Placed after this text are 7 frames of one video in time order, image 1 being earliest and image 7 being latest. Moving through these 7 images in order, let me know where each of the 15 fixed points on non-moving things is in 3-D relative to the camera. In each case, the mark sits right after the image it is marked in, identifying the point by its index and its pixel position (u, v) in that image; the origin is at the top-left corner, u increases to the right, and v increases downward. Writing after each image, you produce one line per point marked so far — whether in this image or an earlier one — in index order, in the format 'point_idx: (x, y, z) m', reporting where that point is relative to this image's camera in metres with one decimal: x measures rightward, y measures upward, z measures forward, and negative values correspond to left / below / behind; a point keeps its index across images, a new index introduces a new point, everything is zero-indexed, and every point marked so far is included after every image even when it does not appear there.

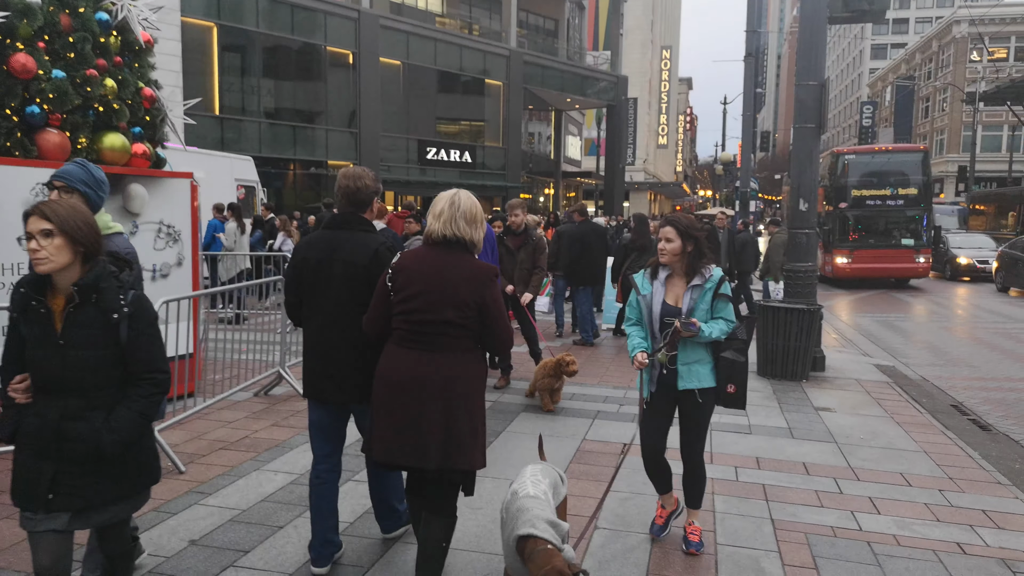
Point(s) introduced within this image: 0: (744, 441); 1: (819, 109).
0: (+1.7, -1.1, +5.8) m
1: (+3.4, +2.0, +8.7) m
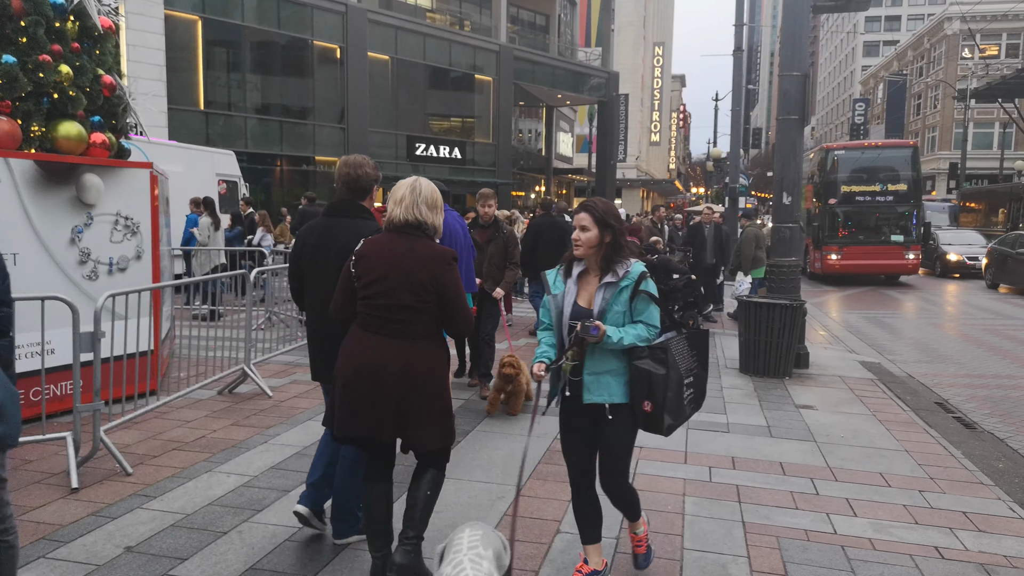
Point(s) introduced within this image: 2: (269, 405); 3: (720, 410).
0: (+1.5, -1.1, +5.6) m
1: (+3.2, +2.1, +8.5) m
2: (-1.9, -0.9, +6.1) m
3: (+1.7, -1.0, +6.5) m
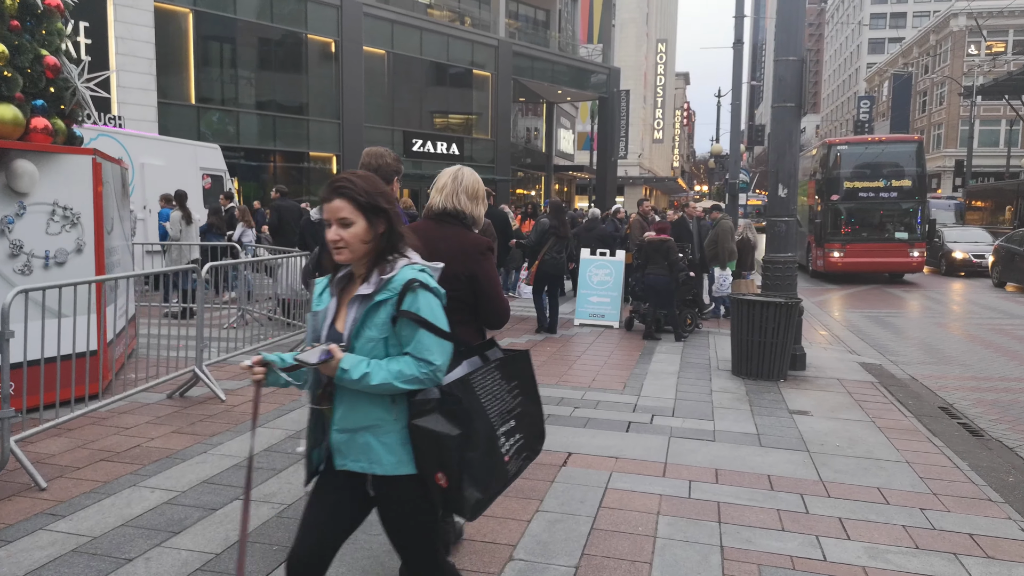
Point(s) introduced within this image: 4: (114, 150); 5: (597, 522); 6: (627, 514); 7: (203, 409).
0: (+1.3, -1.1, +5.1) m
1: (+3.0, +2.1, +8.1) m
2: (-2.1, -0.9, +5.7) m
3: (+1.5, -1.0, +6.0) m
4: (-6.9, +2.4, +13.5) m
5: (+0.4, -1.2, +3.9) m
6: (+0.6, -1.2, +4.0) m
7: (-2.3, -0.9, +5.7) m
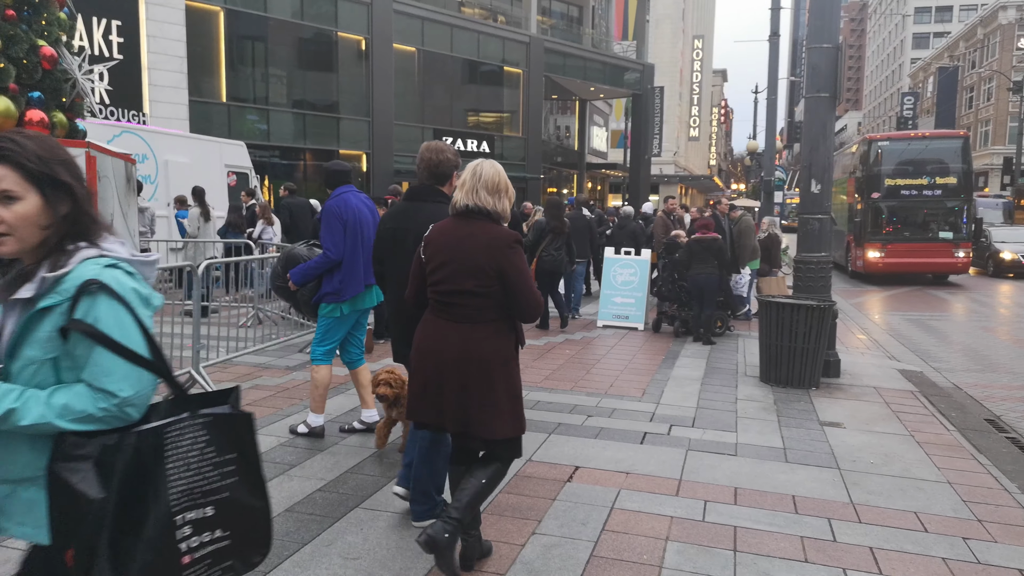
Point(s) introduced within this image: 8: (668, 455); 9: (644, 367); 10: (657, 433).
0: (+1.3, -1.1, +4.8) m
1: (+3.2, +2.1, +7.6) m
2: (-2.1, -0.9, +5.4) m
3: (+1.6, -1.0, +5.6) m
4: (-6.5, +2.5, +13.4) m
5: (+0.4, -1.2, +3.5) m
6: (+0.6, -1.2, +3.6) m
7: (-2.2, -0.9, +5.4) m
8: (+1.0, -1.1, +4.9) m
9: (+1.3, -0.8, +7.8) m
10: (+1.0, -1.0, +5.4) m
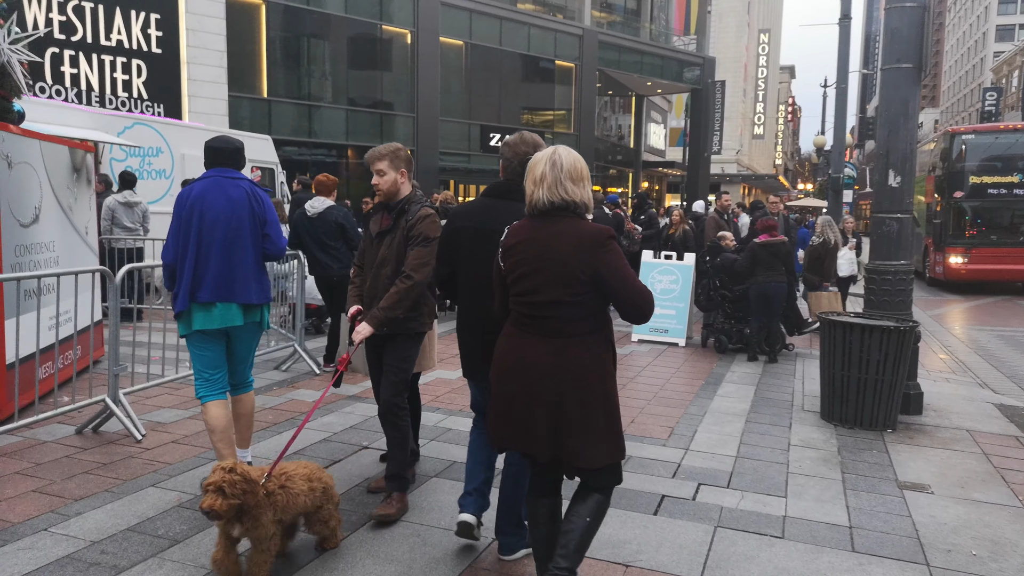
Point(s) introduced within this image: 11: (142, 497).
0: (+1.1, -1.2, +3.5) m
1: (+3.2, +1.9, +6.1) m
2: (-2.2, -0.9, +4.4) m
3: (+1.5, -1.1, +4.3) m
4: (-5.9, +2.4, +12.7) m
5: (+0.1, -1.3, +2.3) m
6: (+0.3, -1.3, +2.4) m
7: (-2.3, -0.9, +4.4) m
8: (+0.8, -1.2, +3.7) m
9: (+1.4, -0.9, +6.5) m
10: (+0.9, -1.1, +4.1) m
11: (-1.8, -1.0, +3.8) m
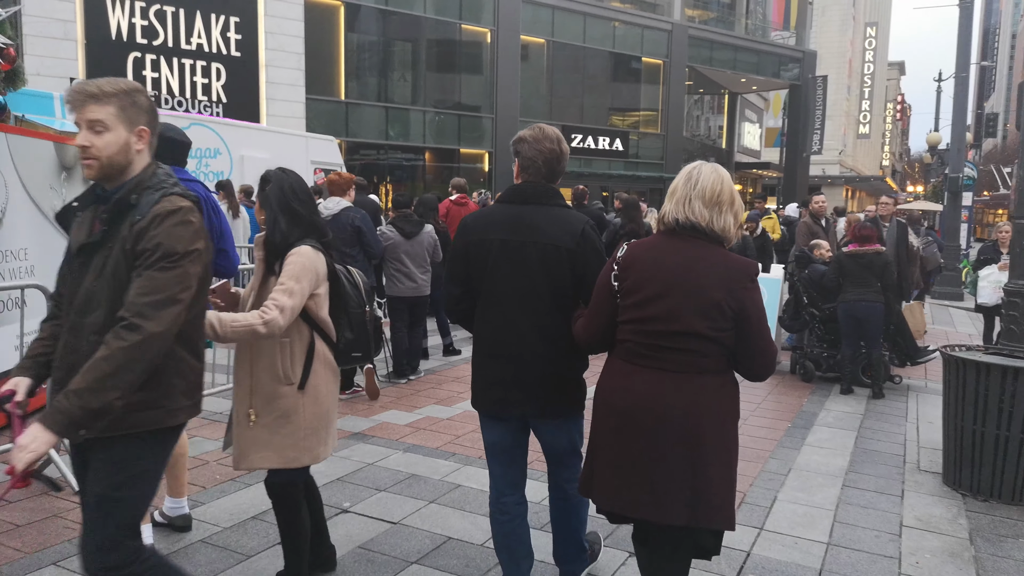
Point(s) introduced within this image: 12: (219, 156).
0: (+1.1, -1.3, +2.3) m
1: (+3.5, +1.8, +4.7) m
2: (-2.1, -1.0, +3.6) m
3: (+1.5, -1.3, +3.1) m
4: (-4.9, +2.4, +12.3) m
5: (-0.1, -1.4, +1.3) m
6: (+0.1, -1.4, +1.3) m
7: (-2.3, -1.0, +3.6) m
8: (+0.8, -1.3, +2.5) m
9: (+1.7, -1.1, +5.3) m
10: (+0.9, -1.2, +3.0) m
11: (-1.8, -1.1, +3.0) m
12: (-4.7, +2.1, +12.5) m
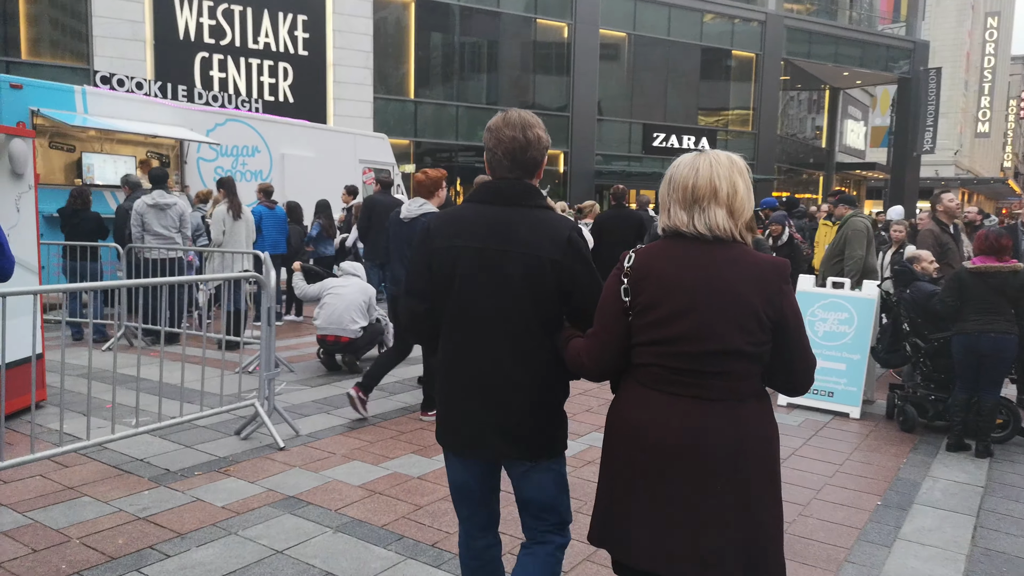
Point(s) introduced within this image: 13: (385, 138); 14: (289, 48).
0: (+0.6, -1.5, +1.0) m
1: (+3.4, +1.6, +3.1) m
2: (-2.4, -1.1, +2.6) m
3: (+1.1, -1.4, +1.7) m
4: (-4.0, +2.3, +11.6) m
5: (-0.6, -1.5, +0.1) m
6: (-0.4, -1.5, +0.1) m
7: (-2.5, -1.1, +2.7) m
8: (+0.4, -1.4, +1.2) m
9: (+1.6, -1.2, +3.9) m
10: (+0.5, -1.4, +1.7) m
11: (-2.2, -1.2, +2.0) m
12: (-3.9, +2.0, +11.8) m
13: (-2.3, +2.8, +14.2) m
14: (-5.6, +5.9, +19.0) m
